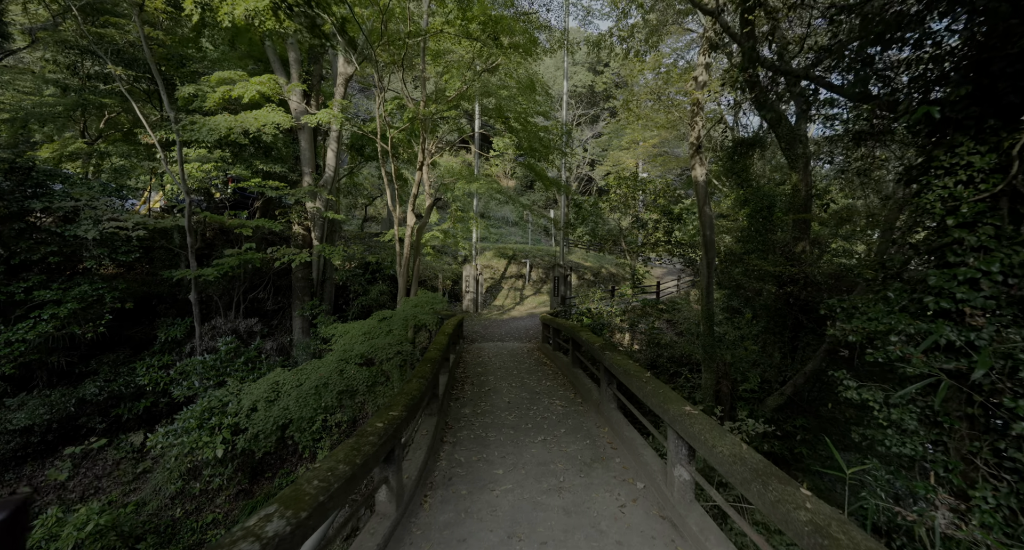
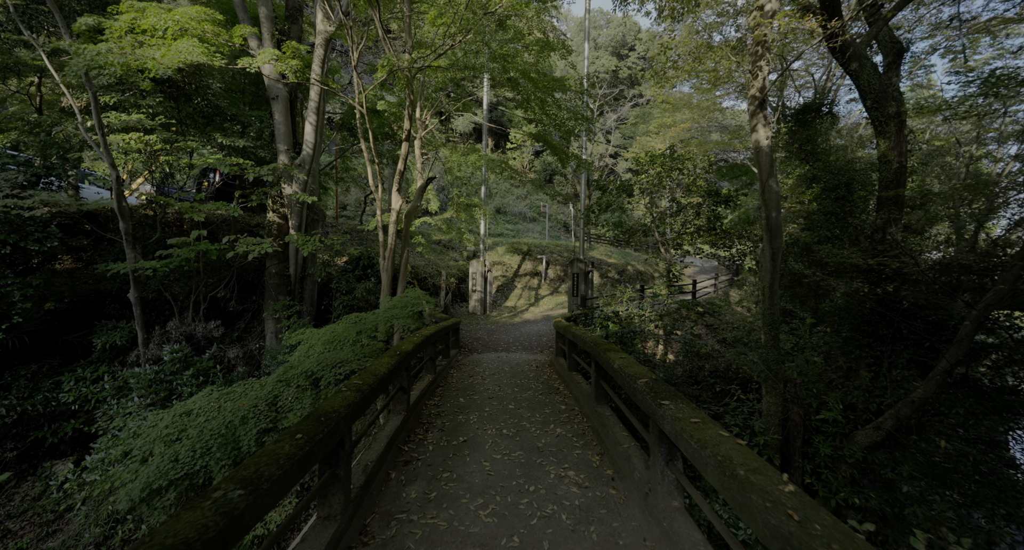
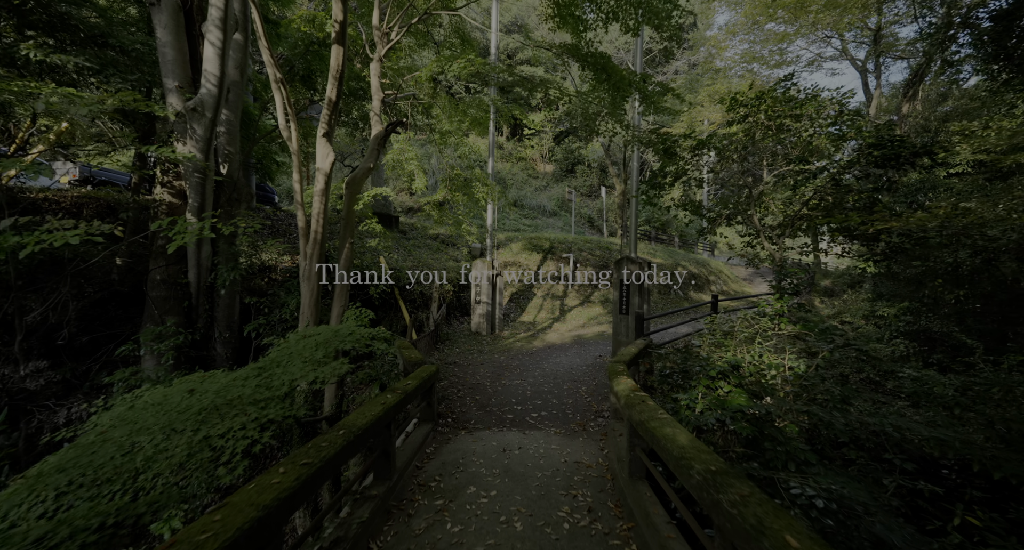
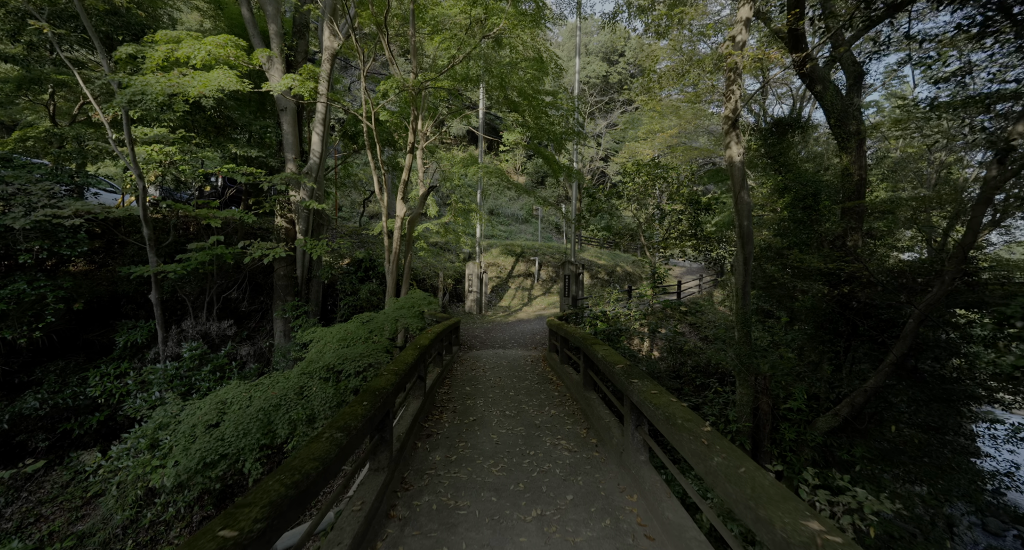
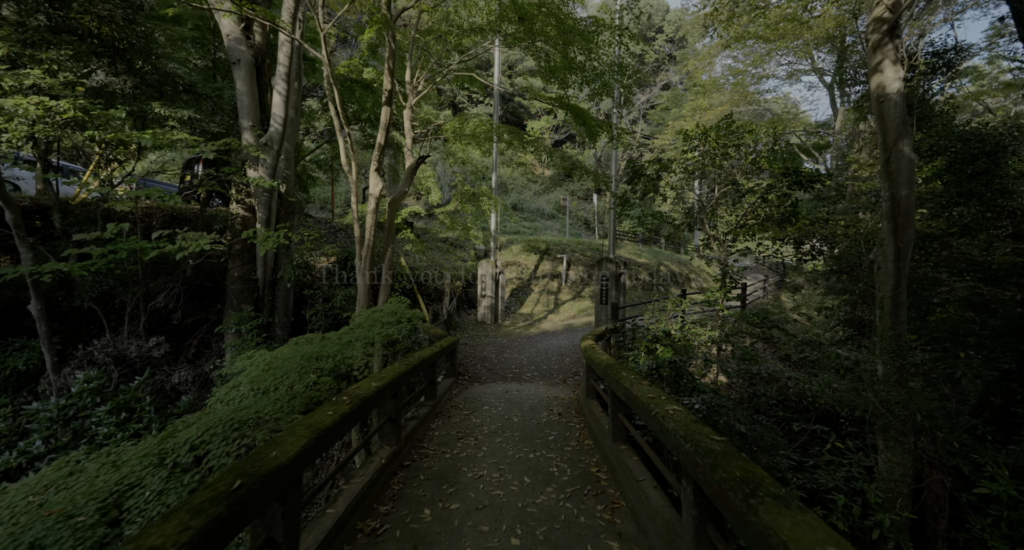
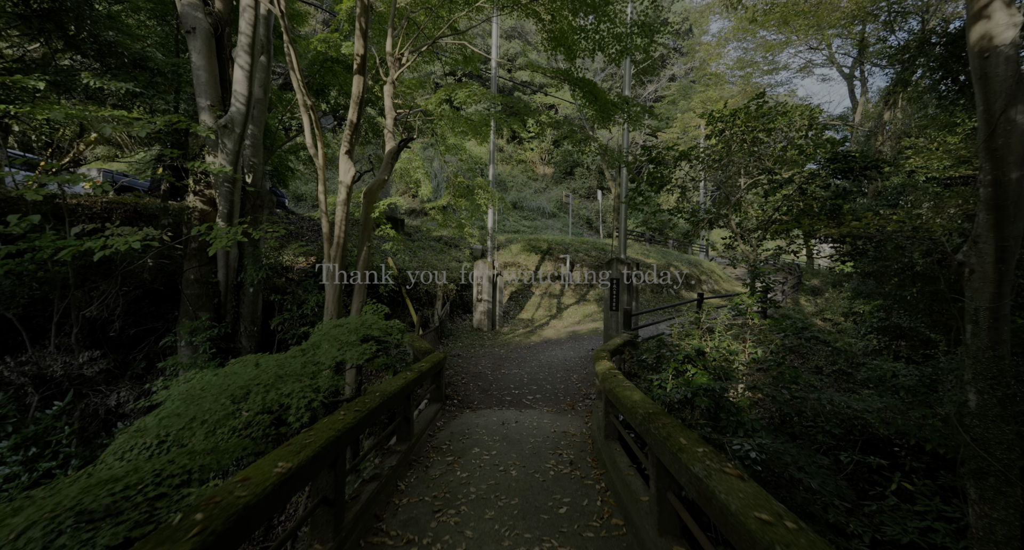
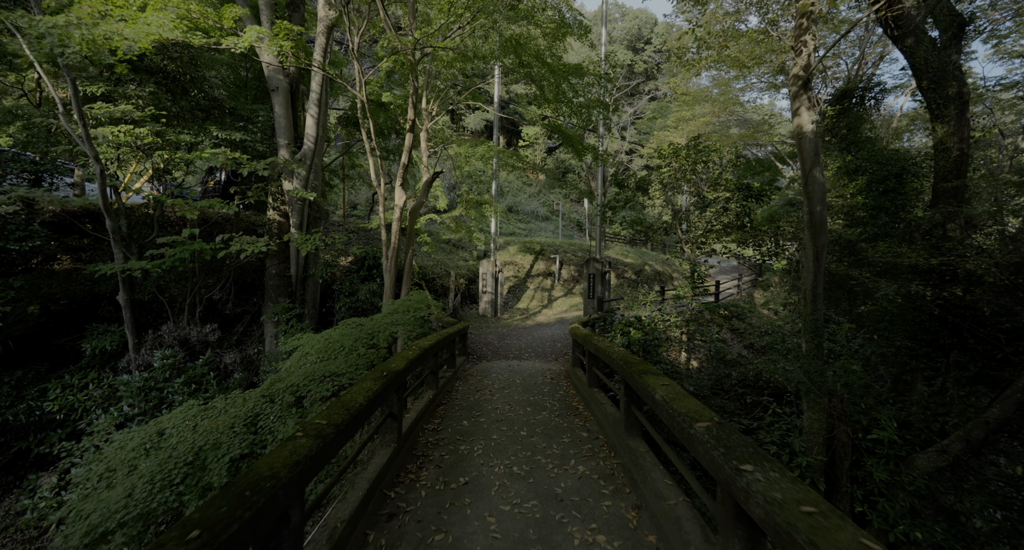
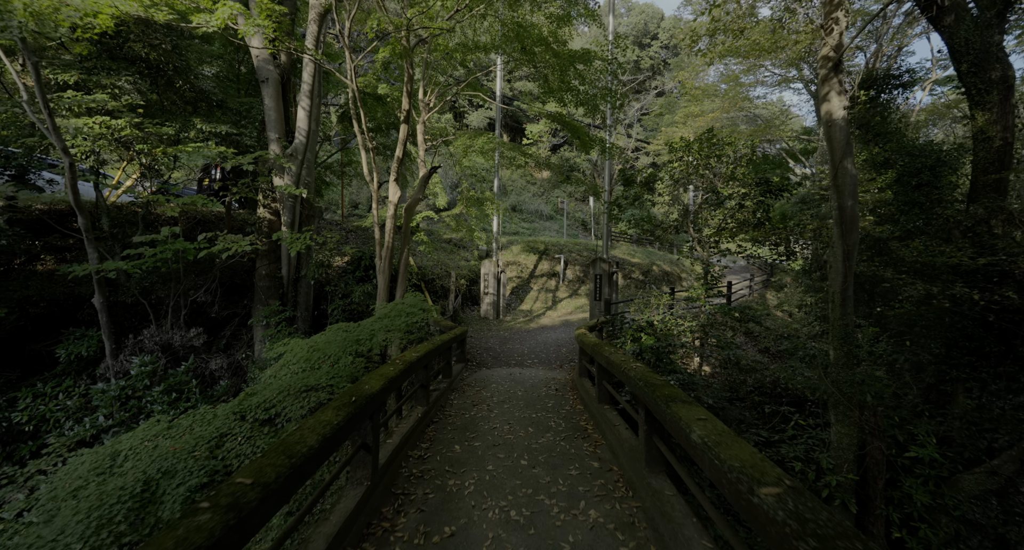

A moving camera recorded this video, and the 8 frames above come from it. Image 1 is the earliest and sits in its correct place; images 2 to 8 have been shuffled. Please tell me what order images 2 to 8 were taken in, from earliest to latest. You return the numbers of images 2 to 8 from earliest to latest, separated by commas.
4, 2, 7, 8, 5, 6, 3
